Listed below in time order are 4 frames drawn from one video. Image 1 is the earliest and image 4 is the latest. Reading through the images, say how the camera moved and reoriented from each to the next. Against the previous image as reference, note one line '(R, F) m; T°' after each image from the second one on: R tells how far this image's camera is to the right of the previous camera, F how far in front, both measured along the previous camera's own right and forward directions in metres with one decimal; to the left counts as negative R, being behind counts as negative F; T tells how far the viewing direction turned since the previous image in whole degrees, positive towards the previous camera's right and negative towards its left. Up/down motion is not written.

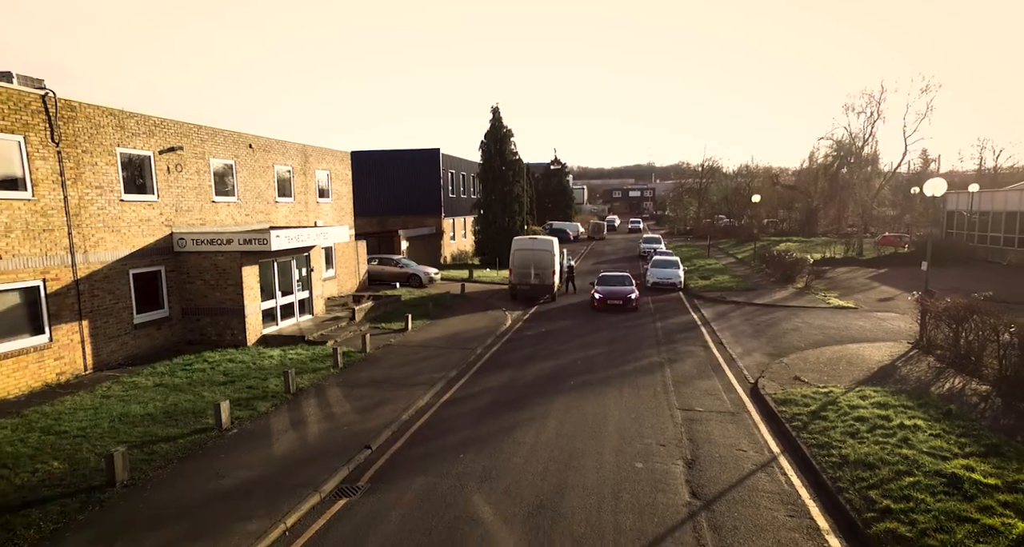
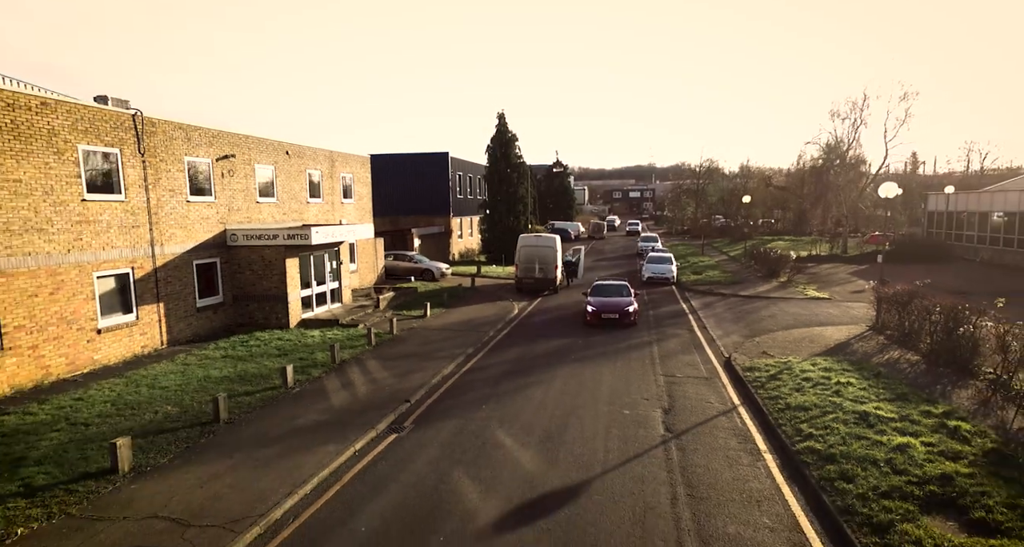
(-0.2, -2.5) m; 0°
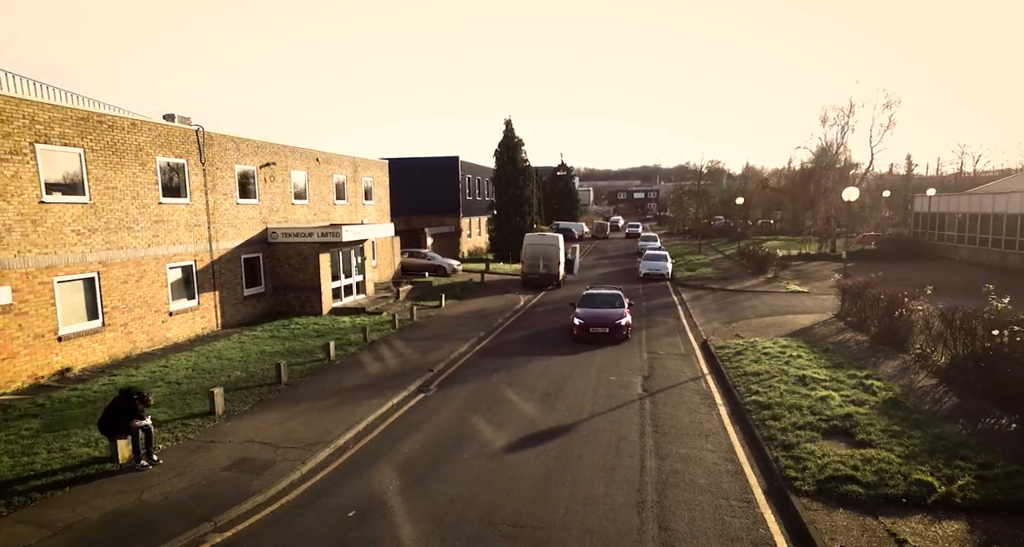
(0.0, -2.6) m; -1°
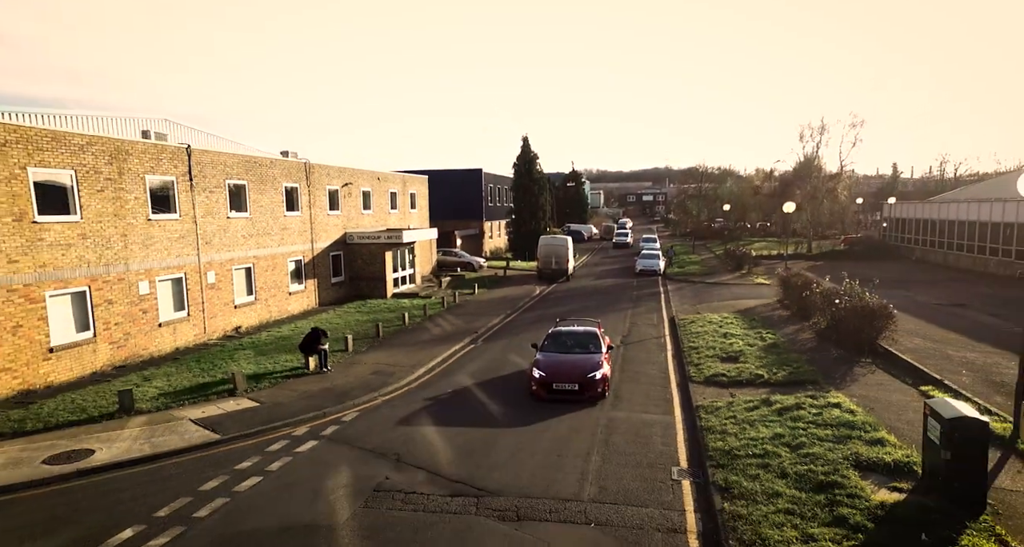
(-0.3, -6.9) m; -1°
